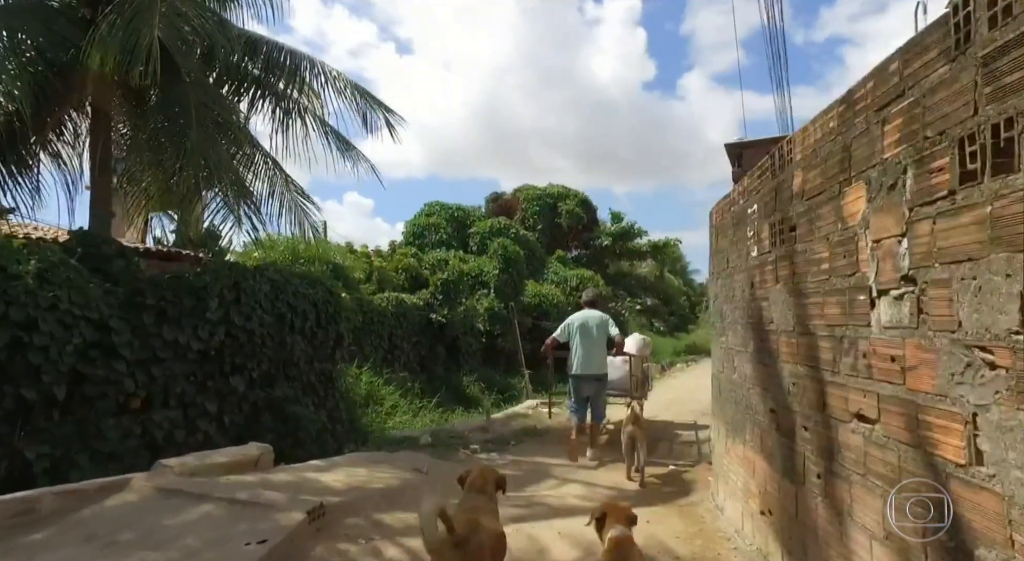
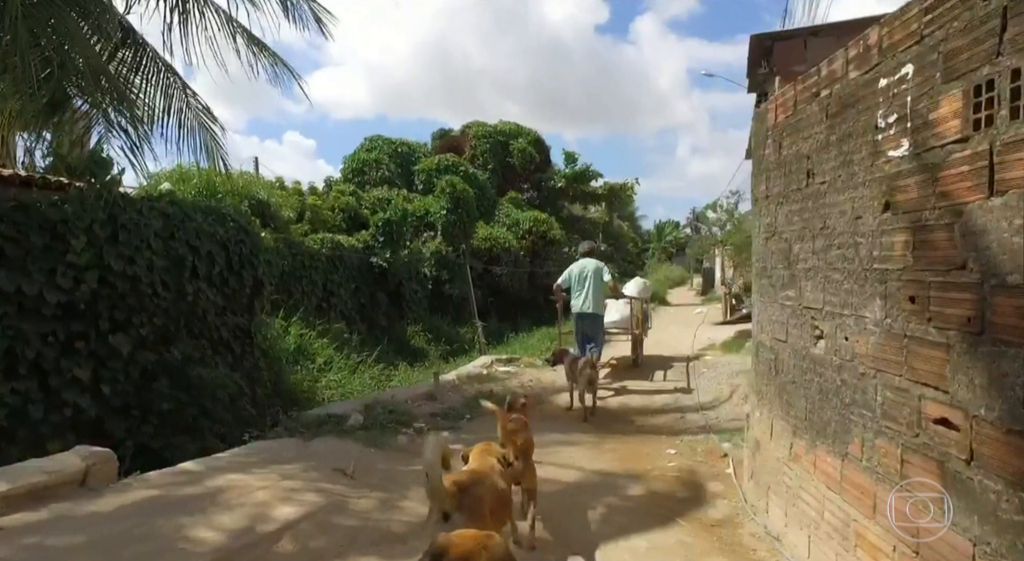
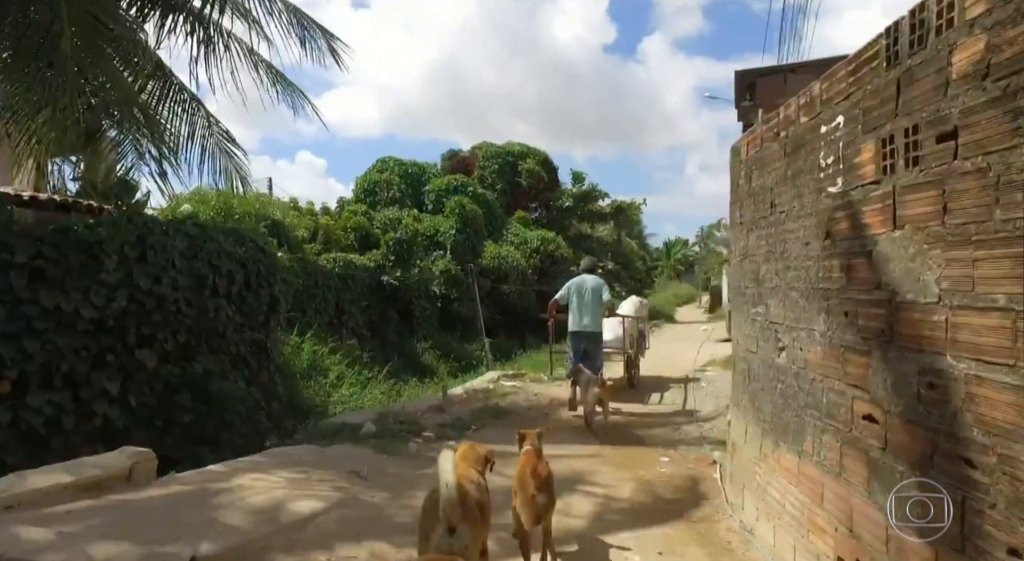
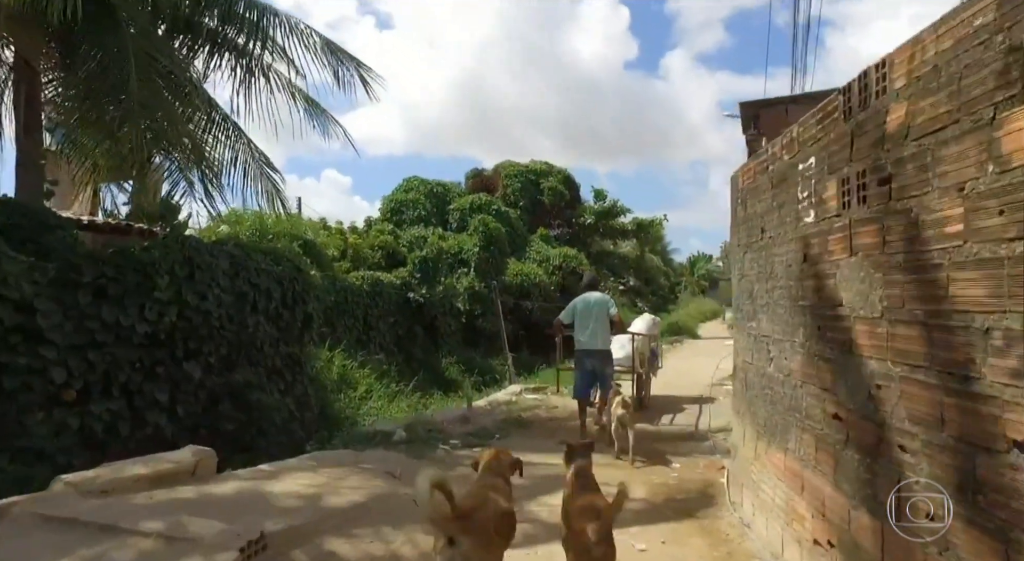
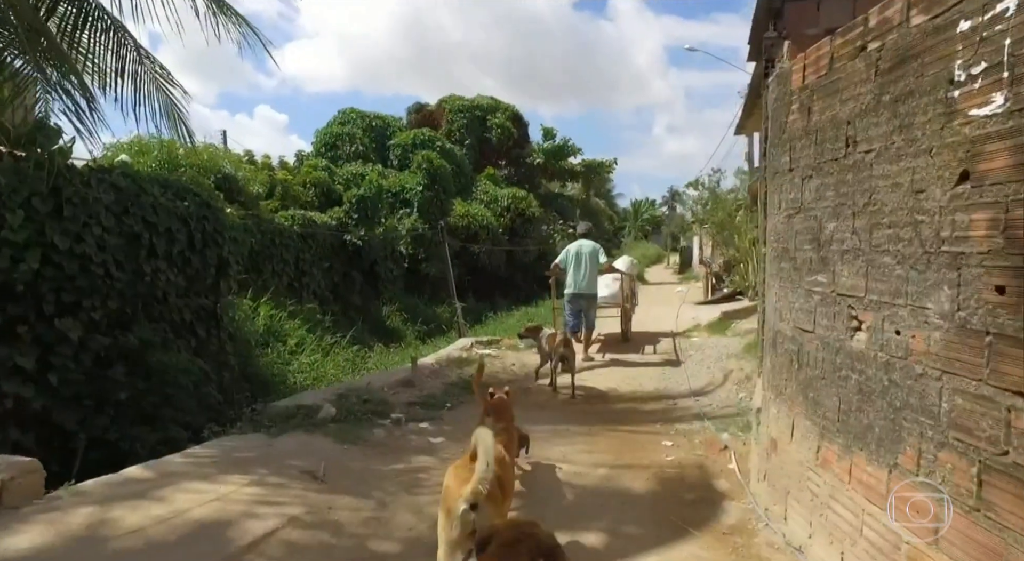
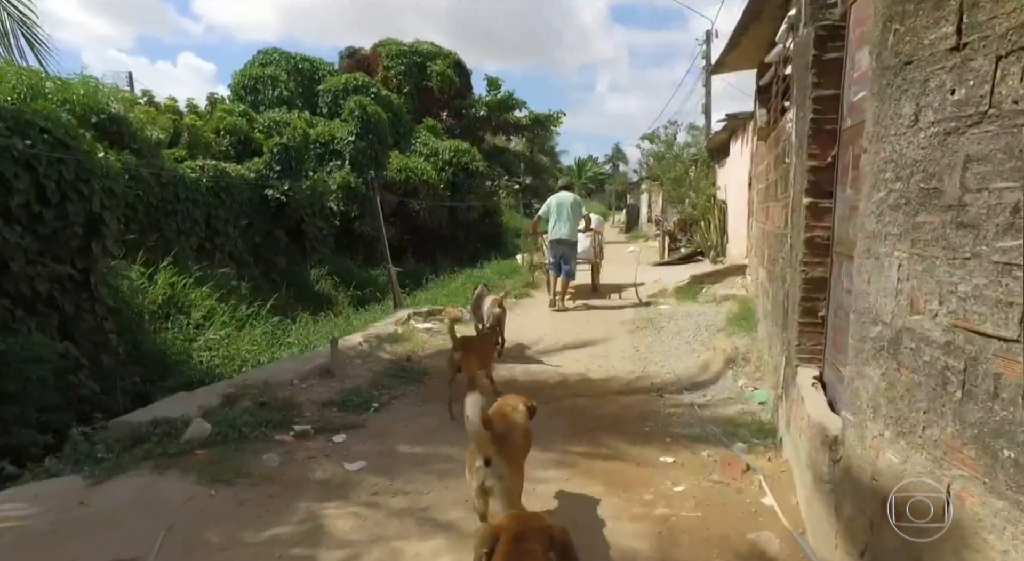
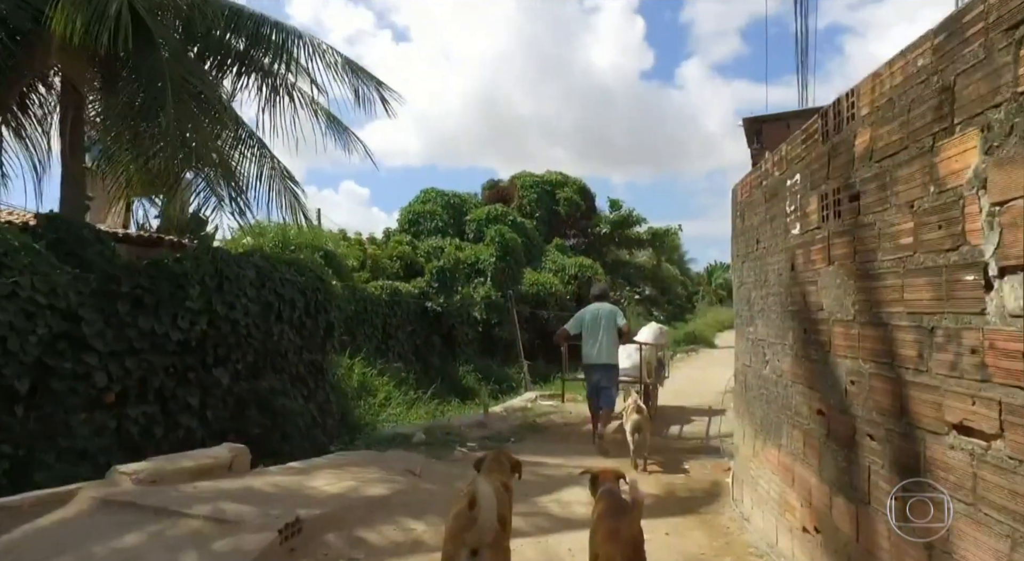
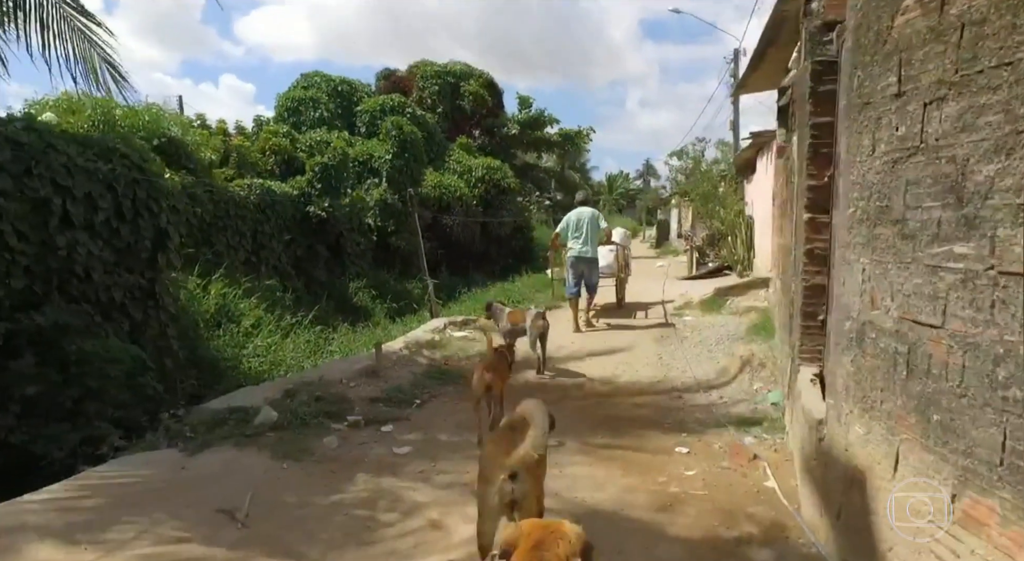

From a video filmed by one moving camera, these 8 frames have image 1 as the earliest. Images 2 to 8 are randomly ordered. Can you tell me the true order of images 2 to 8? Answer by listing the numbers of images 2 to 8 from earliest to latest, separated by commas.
7, 4, 3, 2, 5, 8, 6
